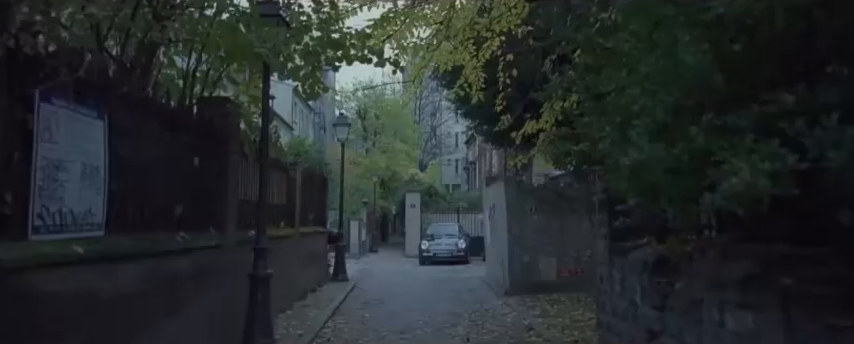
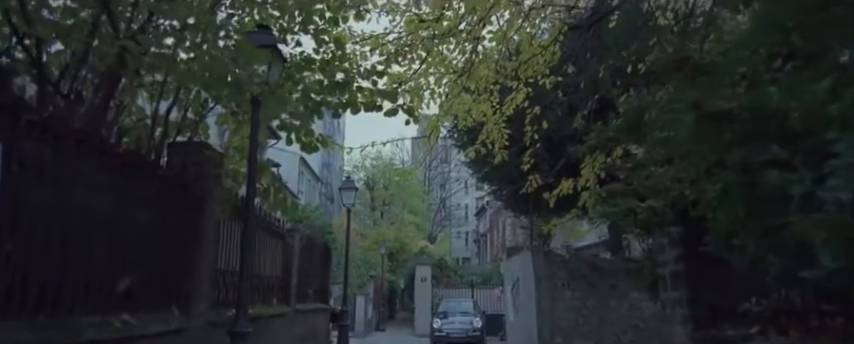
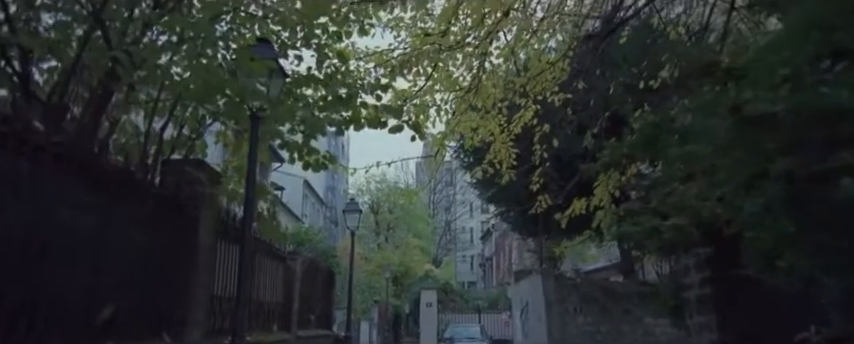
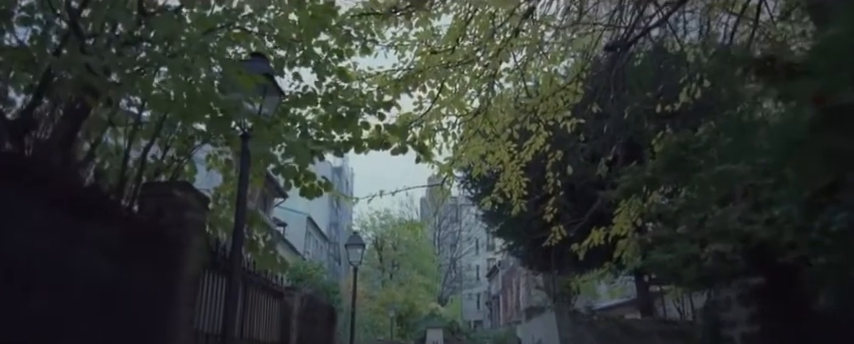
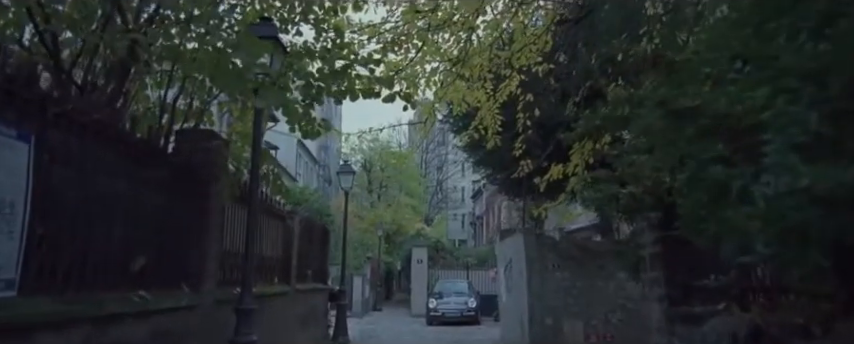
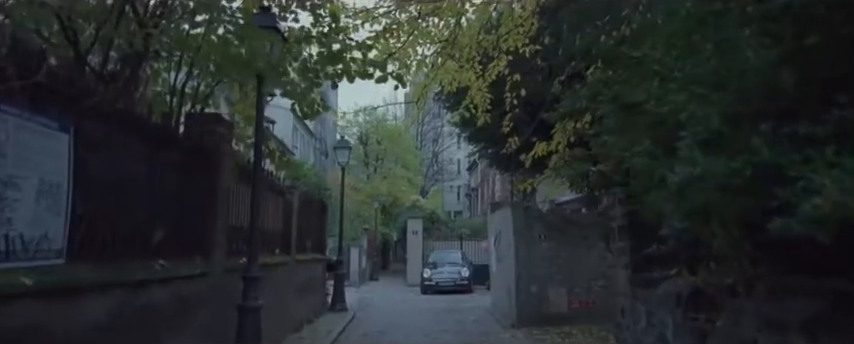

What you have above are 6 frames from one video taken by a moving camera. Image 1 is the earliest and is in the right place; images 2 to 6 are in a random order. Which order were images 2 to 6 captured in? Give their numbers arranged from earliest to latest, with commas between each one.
6, 5, 2, 3, 4
